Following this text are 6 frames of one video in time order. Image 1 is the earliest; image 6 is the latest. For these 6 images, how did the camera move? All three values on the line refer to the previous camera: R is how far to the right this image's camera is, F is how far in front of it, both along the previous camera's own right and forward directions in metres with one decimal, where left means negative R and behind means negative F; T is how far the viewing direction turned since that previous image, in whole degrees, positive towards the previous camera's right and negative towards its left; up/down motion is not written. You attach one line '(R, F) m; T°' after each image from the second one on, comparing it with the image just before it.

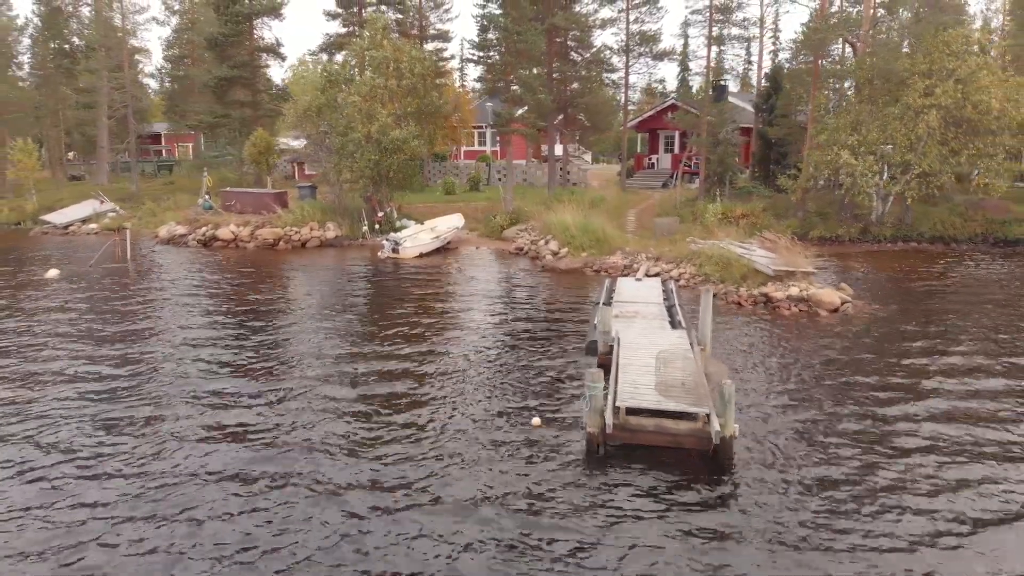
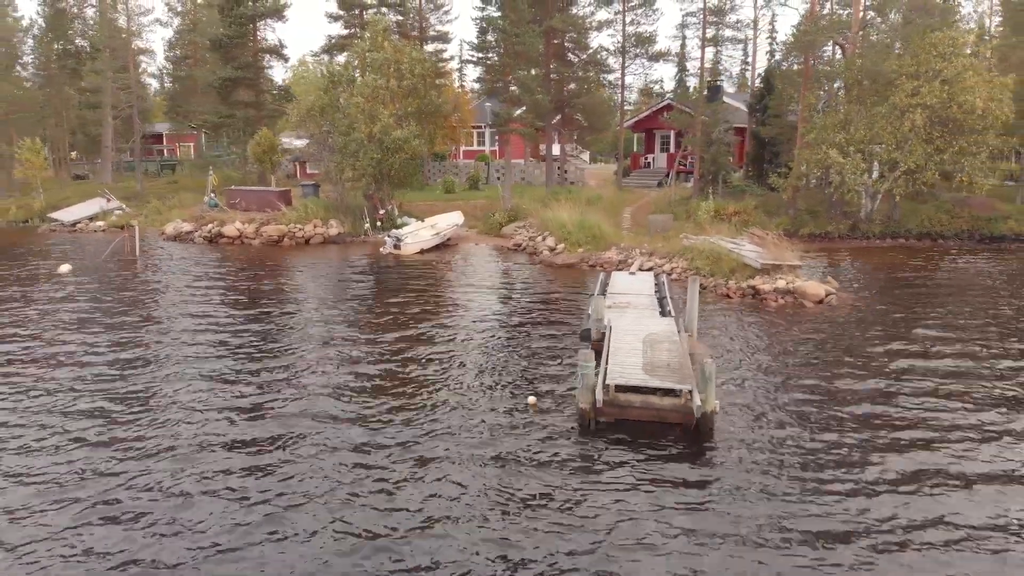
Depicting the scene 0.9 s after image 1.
(0.0, -0.7) m; 0°
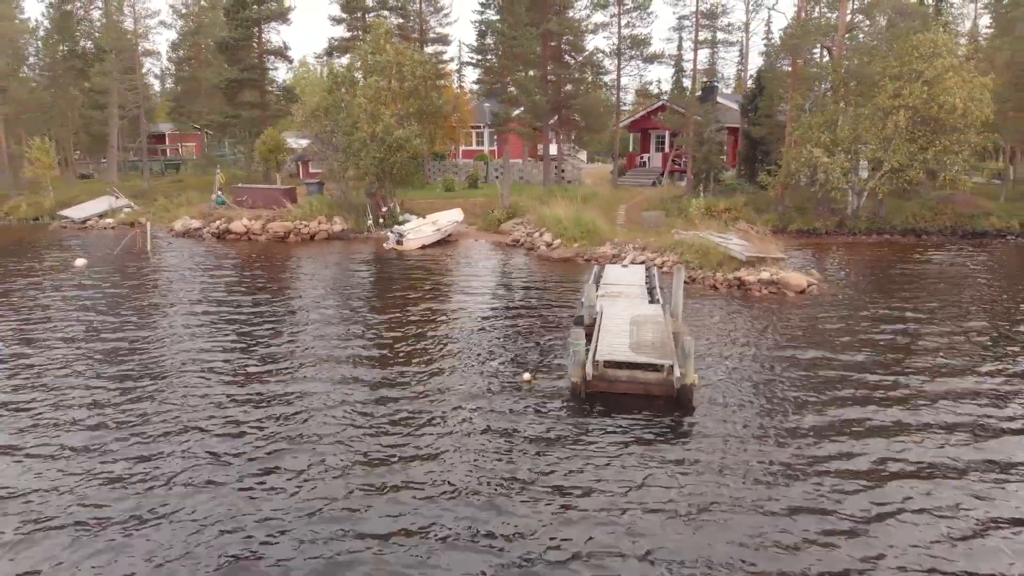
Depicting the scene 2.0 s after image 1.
(0.0, -1.0) m; 0°
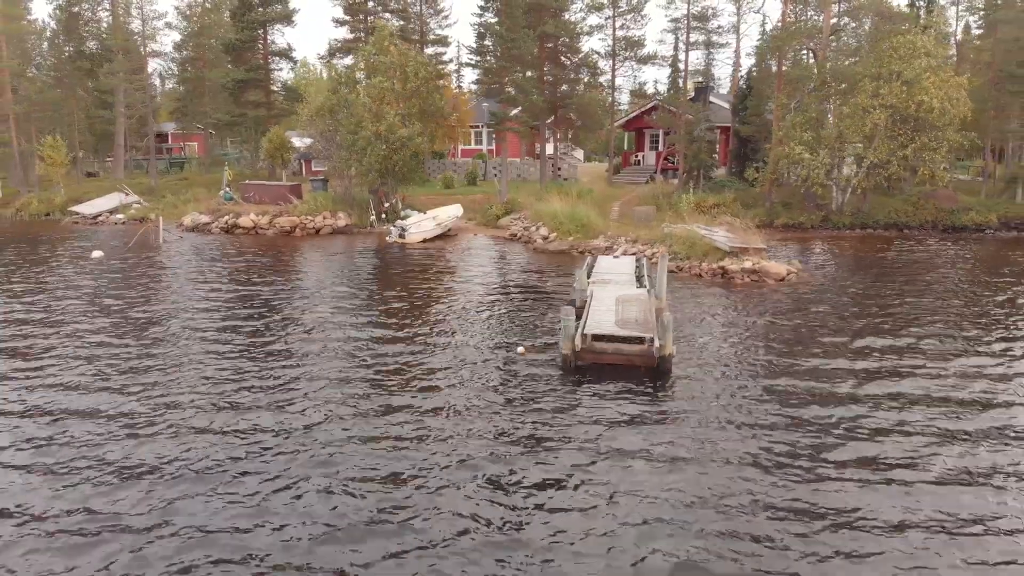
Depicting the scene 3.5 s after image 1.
(0.0, -1.2) m; 0°
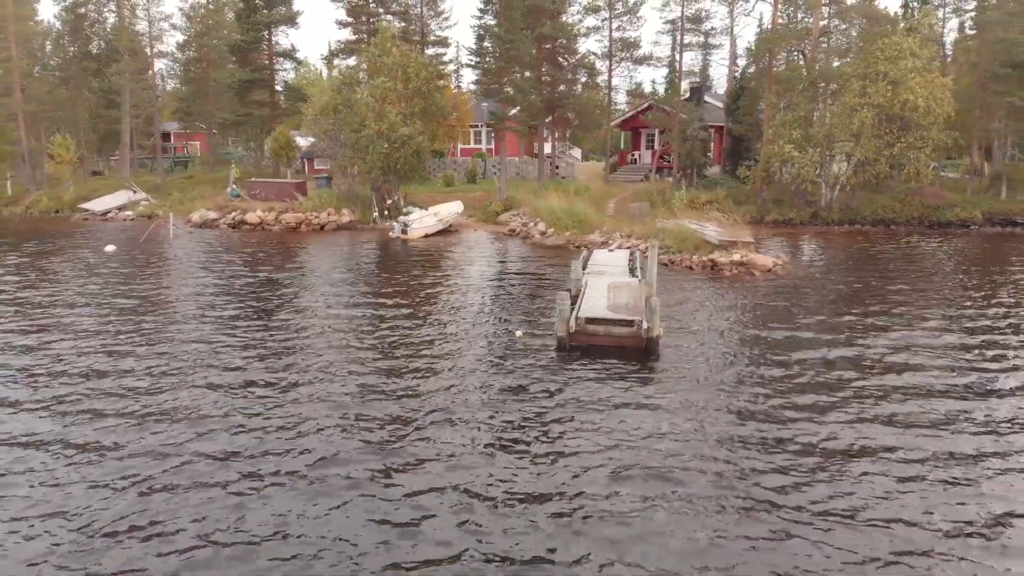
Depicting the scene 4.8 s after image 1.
(0.0, -1.0) m; 0°
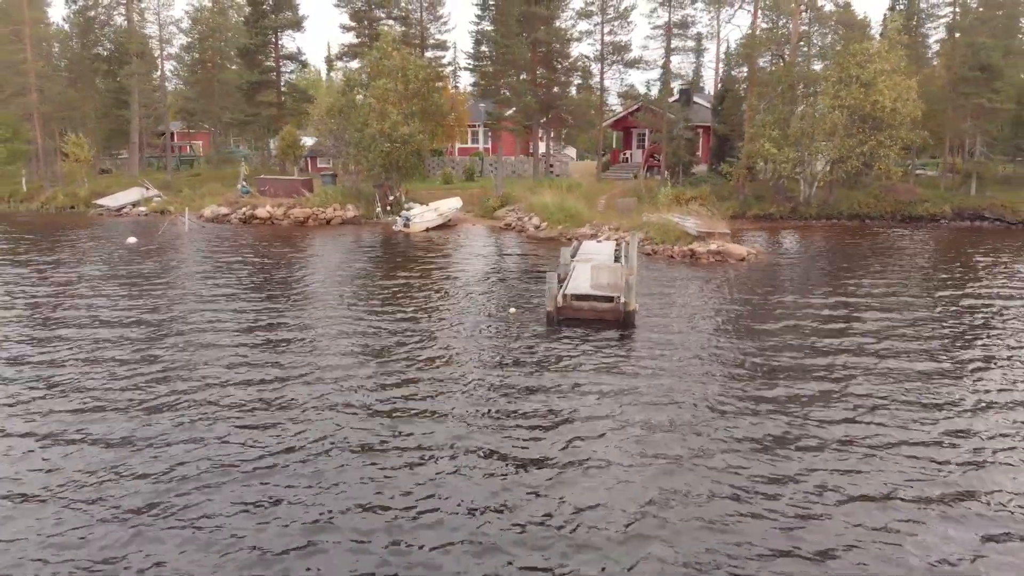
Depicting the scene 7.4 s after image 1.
(+0.1, -1.8) m; 0°
